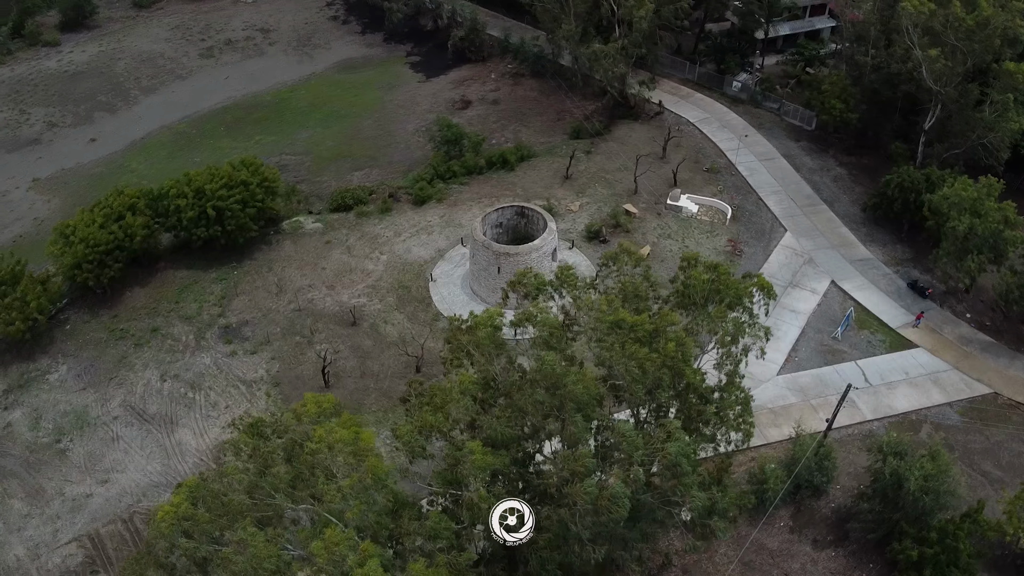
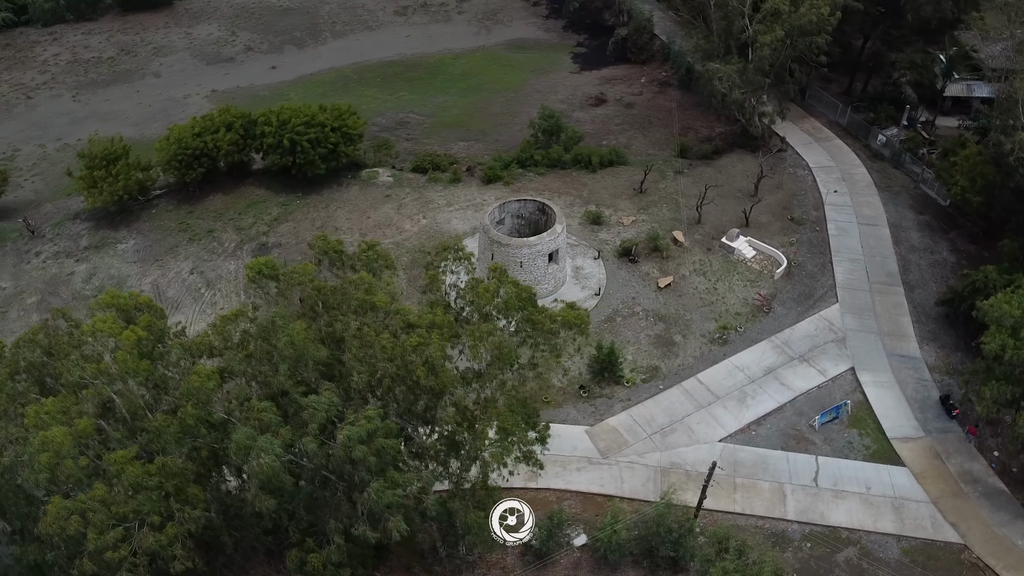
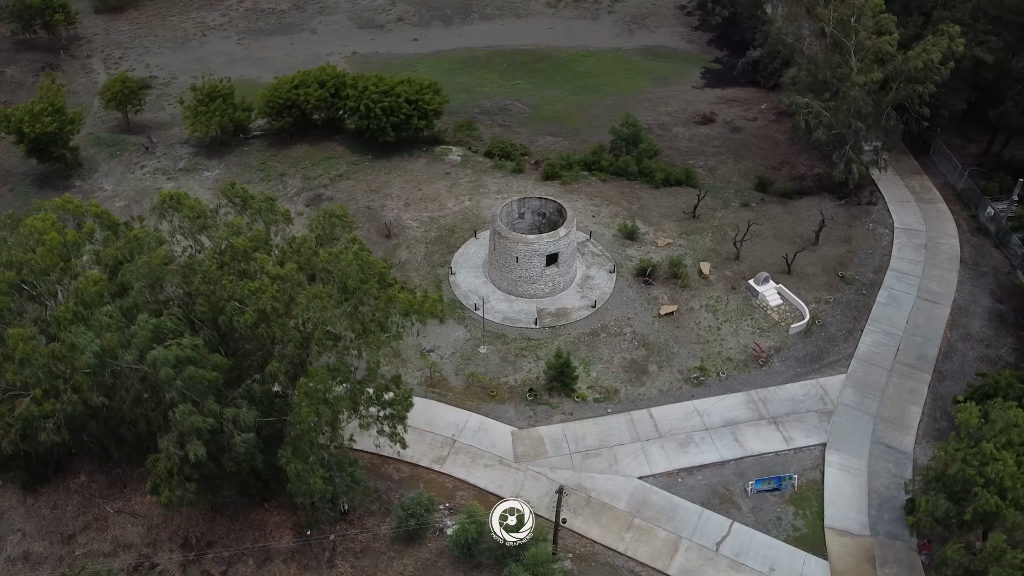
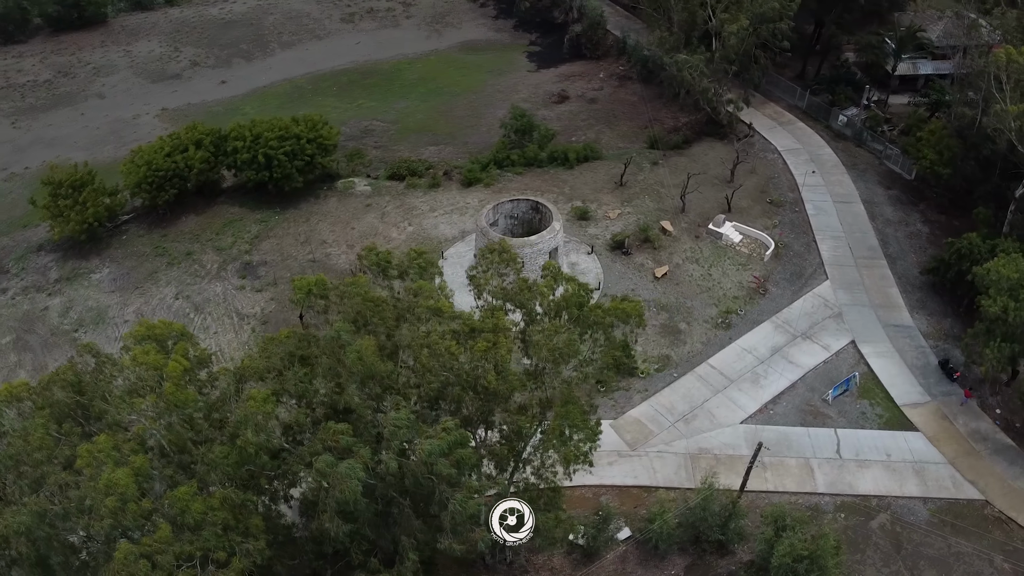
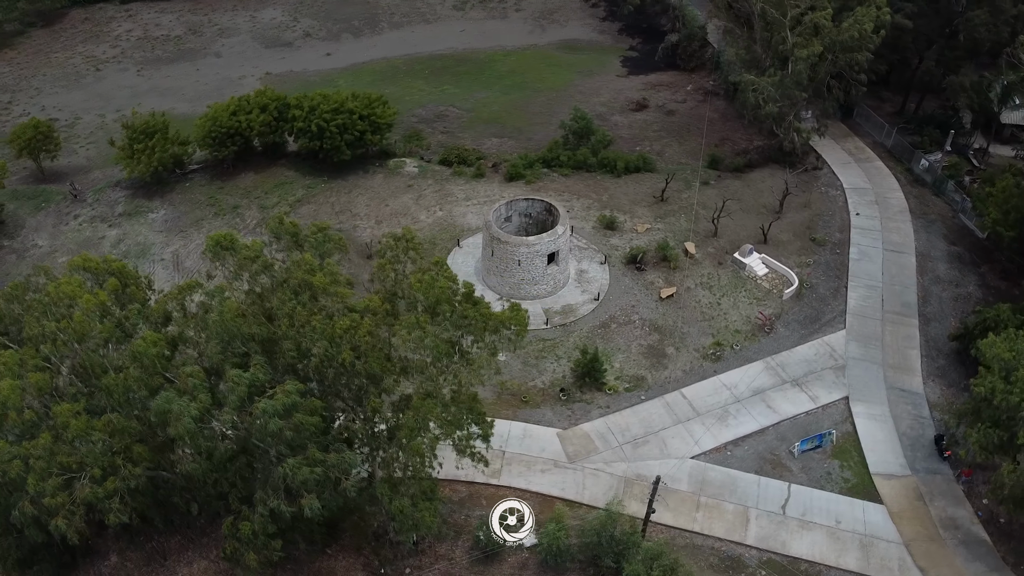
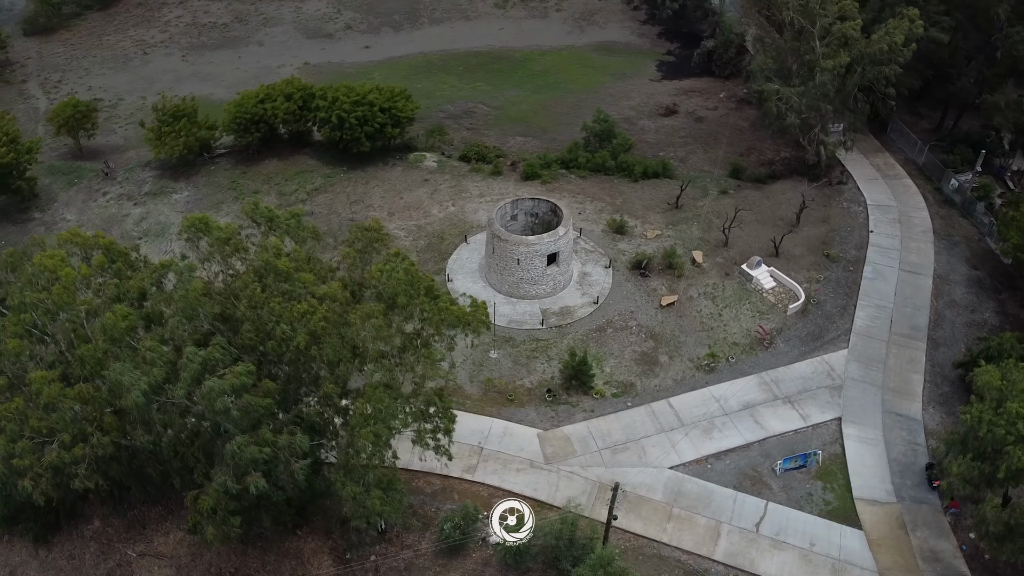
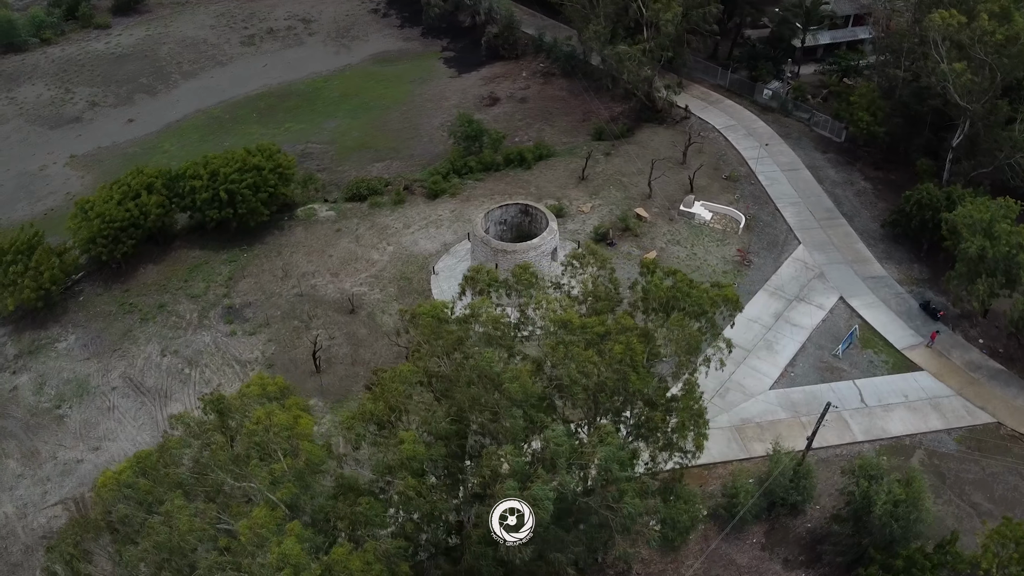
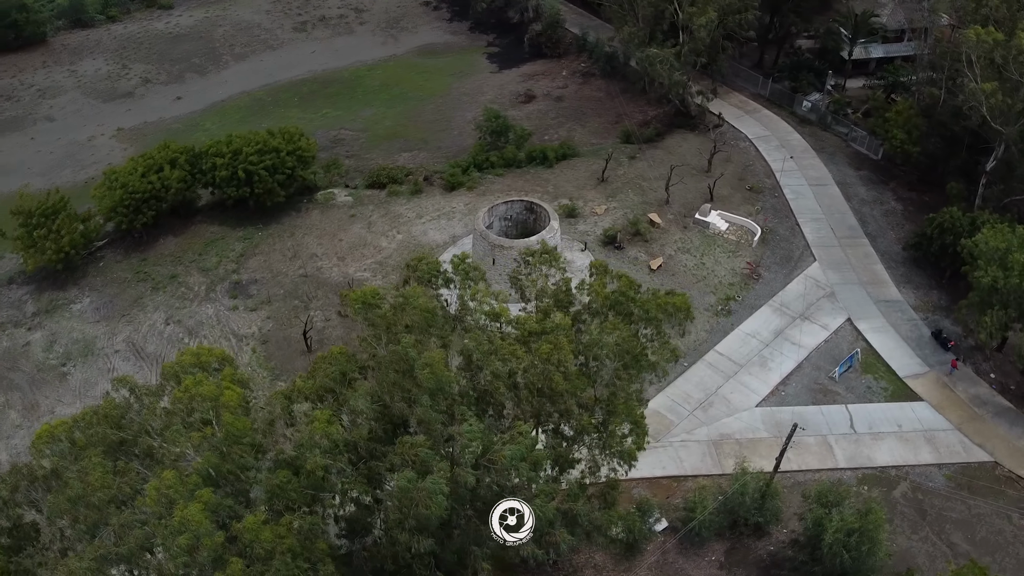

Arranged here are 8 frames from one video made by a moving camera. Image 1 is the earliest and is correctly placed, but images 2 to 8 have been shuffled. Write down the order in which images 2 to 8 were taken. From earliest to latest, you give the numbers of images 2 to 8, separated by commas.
7, 8, 4, 2, 5, 6, 3
